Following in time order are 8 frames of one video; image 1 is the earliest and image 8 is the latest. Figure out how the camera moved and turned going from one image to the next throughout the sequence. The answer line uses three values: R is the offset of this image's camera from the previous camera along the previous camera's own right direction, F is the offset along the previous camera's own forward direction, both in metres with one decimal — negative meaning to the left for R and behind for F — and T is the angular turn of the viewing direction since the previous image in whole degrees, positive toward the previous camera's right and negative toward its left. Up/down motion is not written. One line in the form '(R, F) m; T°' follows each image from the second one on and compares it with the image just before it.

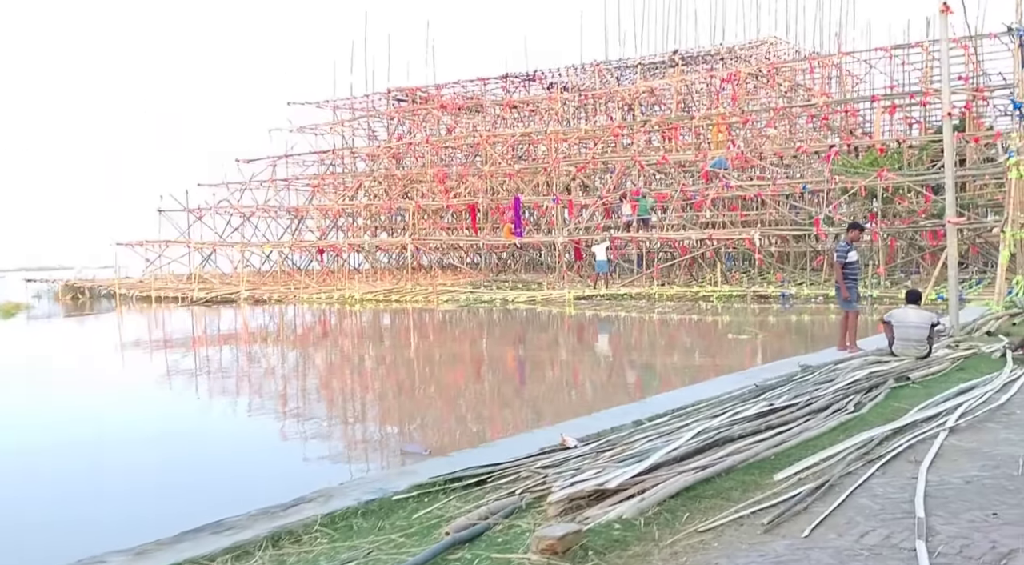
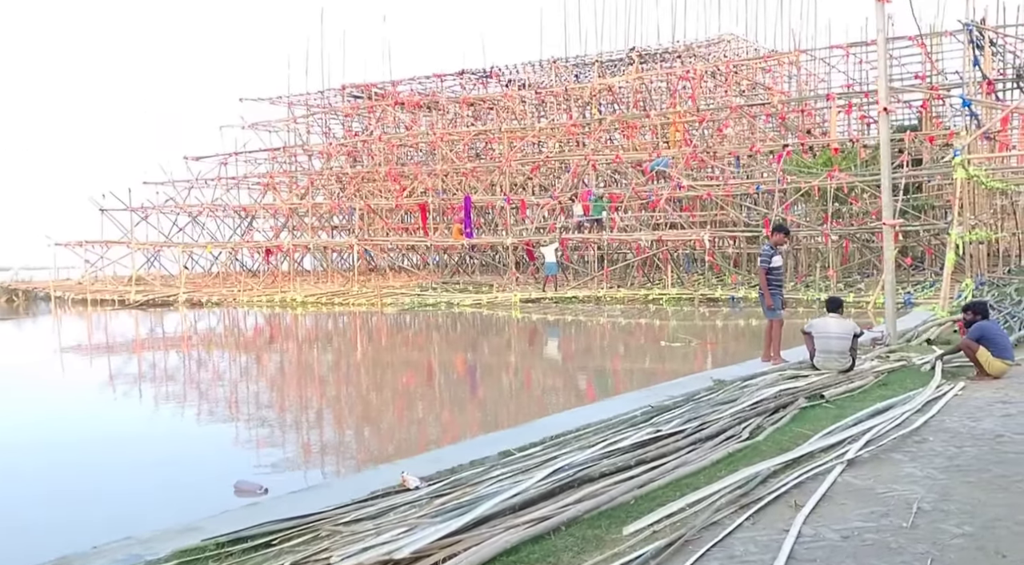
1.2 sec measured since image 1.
(+0.5, +0.5) m; +1°
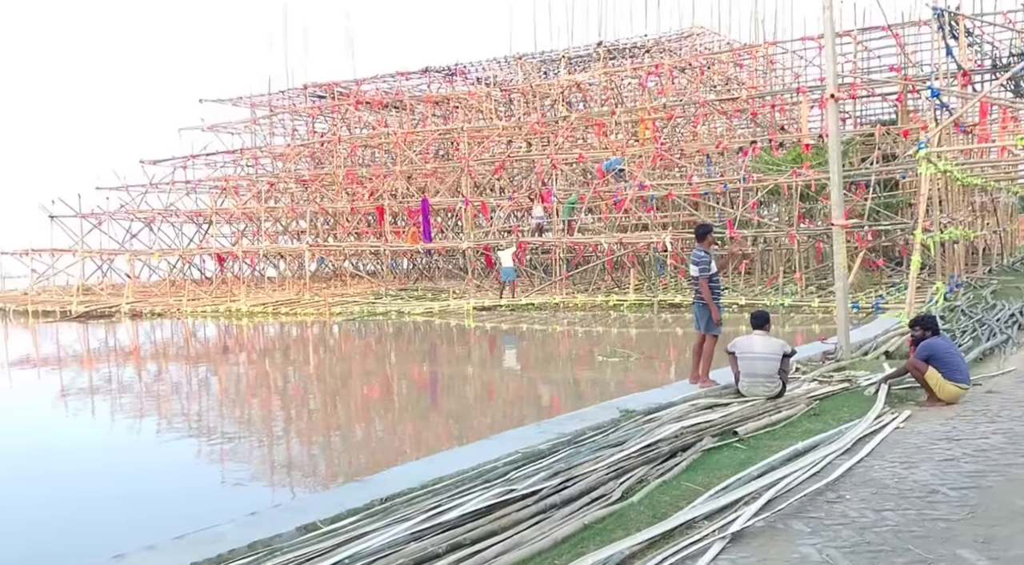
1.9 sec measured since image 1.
(+0.6, +0.8) m; 0°
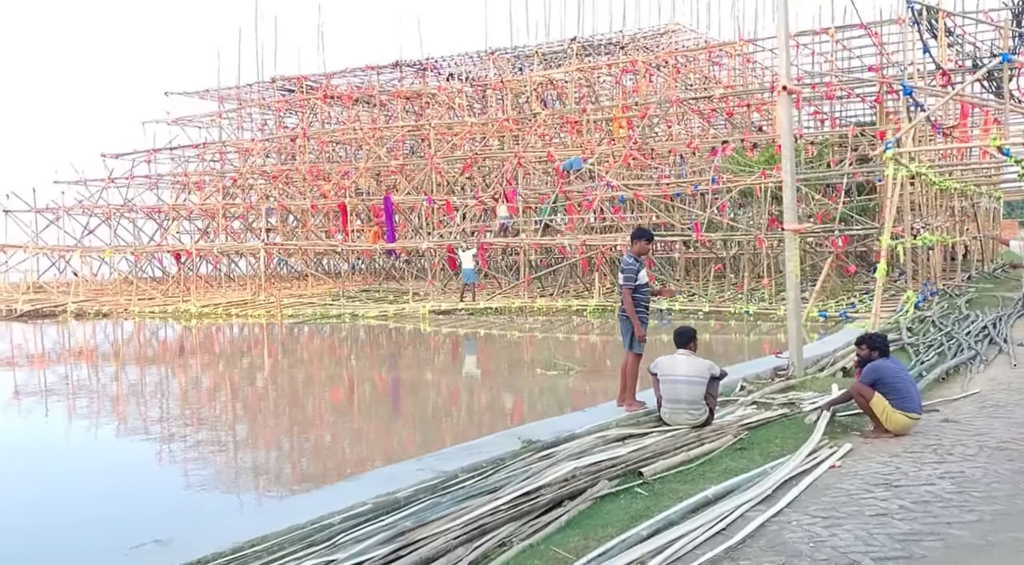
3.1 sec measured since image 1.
(+0.4, +0.6) m; +1°
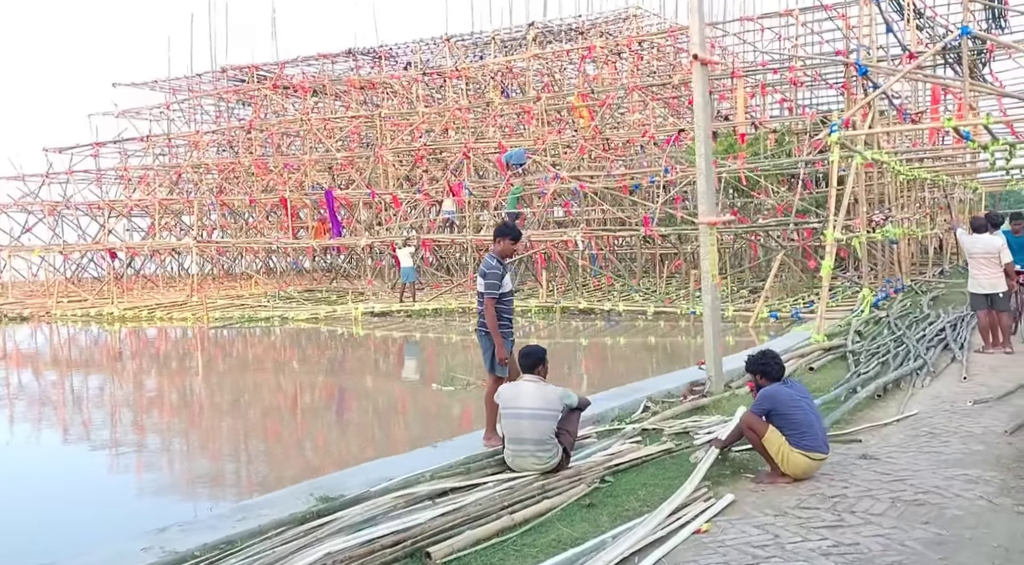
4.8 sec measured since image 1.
(+0.6, +0.9) m; +1°
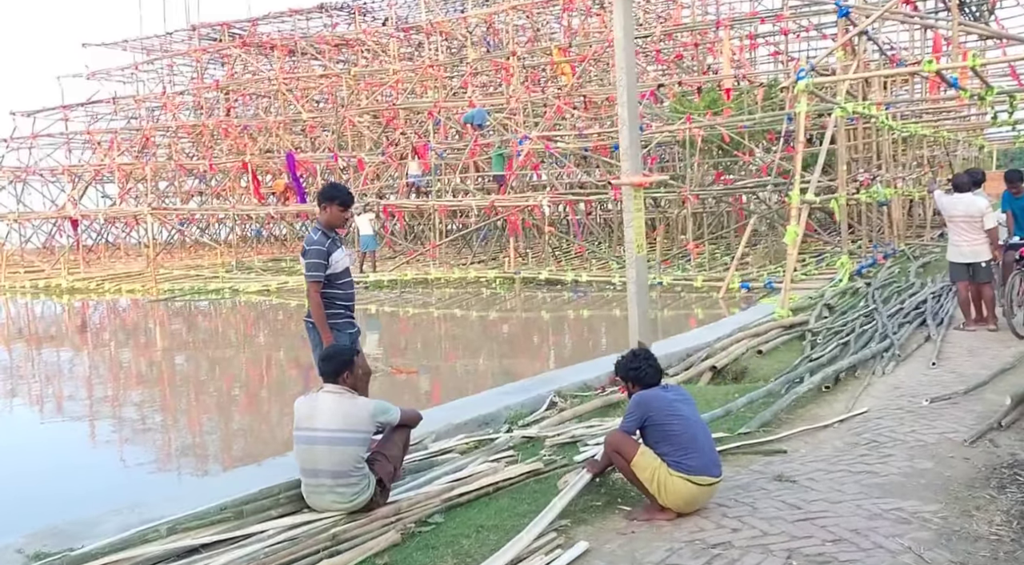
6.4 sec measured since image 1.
(+0.6, +0.9) m; -1°
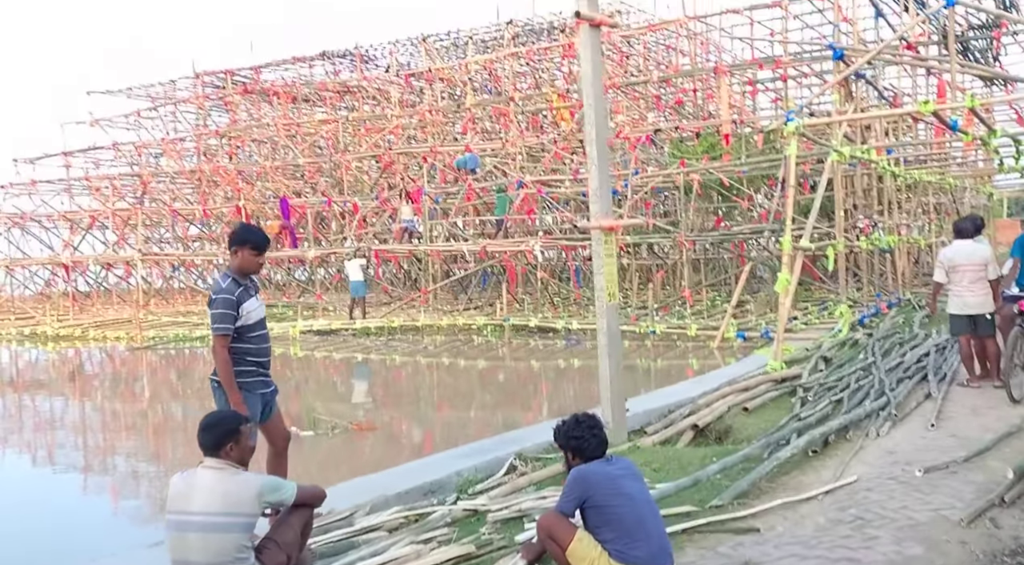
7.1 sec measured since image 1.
(+0.2, +0.4) m; -1°
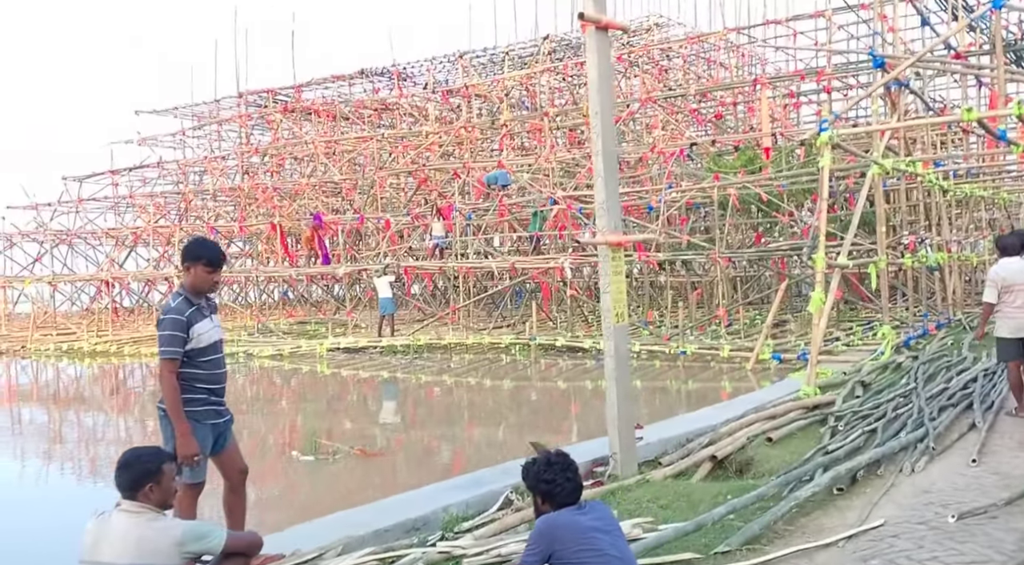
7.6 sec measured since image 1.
(+0.2, +0.3) m; -2°
